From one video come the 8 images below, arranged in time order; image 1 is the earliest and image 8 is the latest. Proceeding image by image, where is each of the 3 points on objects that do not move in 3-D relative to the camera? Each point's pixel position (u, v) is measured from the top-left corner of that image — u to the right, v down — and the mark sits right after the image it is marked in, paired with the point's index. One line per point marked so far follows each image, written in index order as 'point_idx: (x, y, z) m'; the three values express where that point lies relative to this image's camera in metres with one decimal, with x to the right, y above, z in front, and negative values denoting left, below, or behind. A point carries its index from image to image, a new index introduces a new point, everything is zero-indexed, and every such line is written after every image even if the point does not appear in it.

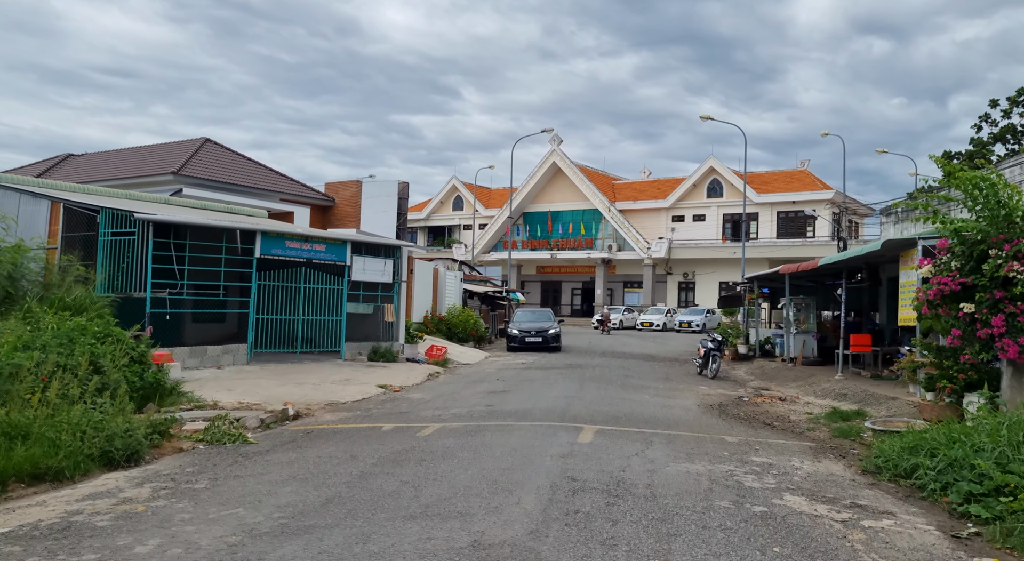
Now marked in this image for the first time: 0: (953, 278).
0: (+4.9, 0.0, +9.2) m
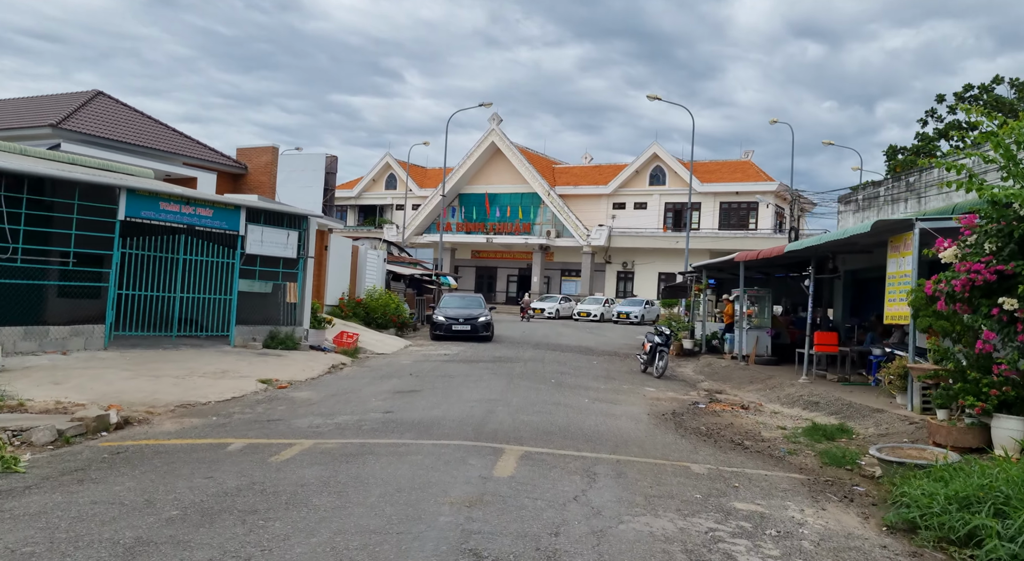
0: (+4.1, +0.1, +7.1) m
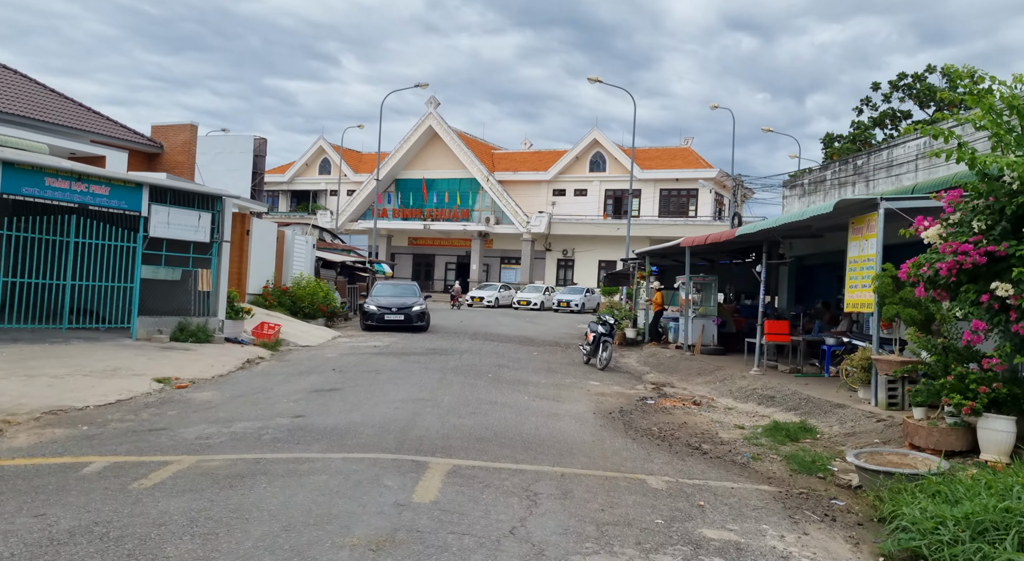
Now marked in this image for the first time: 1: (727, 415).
0: (+3.6, +0.3, +6.3) m
1: (+2.6, -1.6, +9.9) m
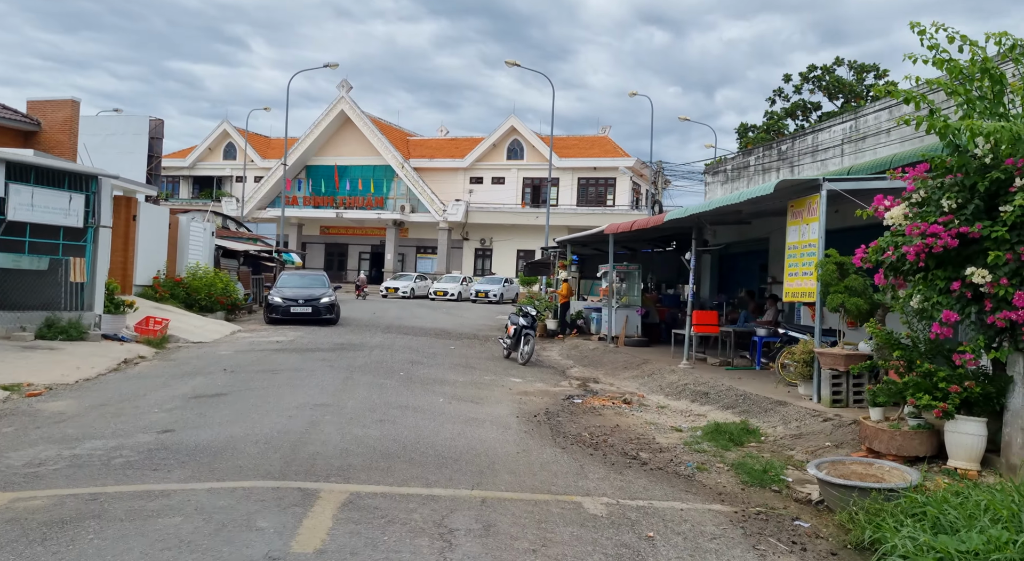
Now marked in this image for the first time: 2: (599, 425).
0: (+3.0, +0.4, +5.6) m
1: (+1.6, -1.5, +9.1) m
2: (+0.9, -1.4, +8.1) m
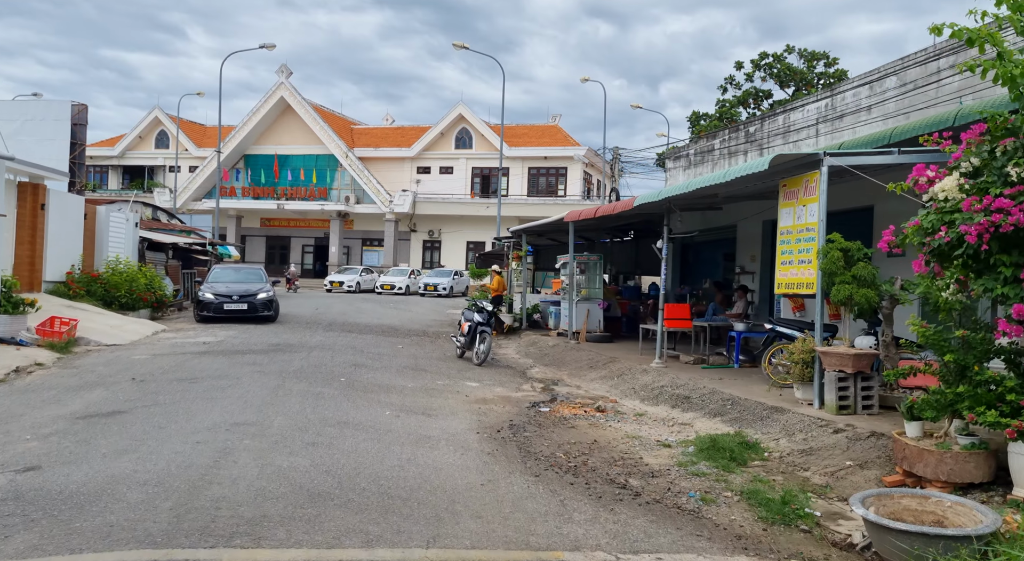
0: (+2.8, +0.4, +4.5) m
1: (+1.2, -1.4, +7.9) m
2: (+0.5, -1.4, +6.9) m
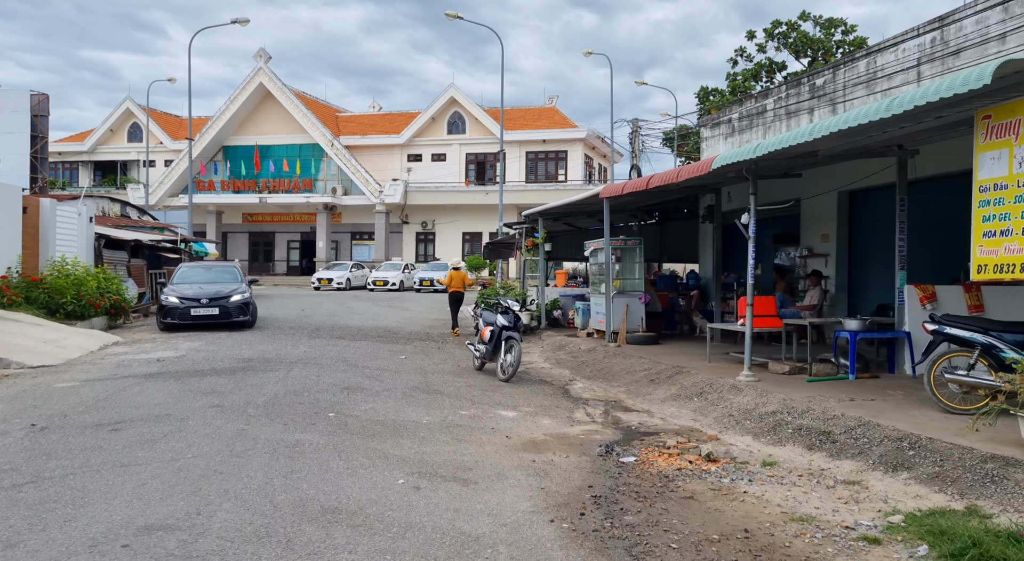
0: (+3.3, +0.5, +1.7) m
1: (+1.8, -1.3, +5.1) m
2: (+1.1, -1.3, +4.1) m
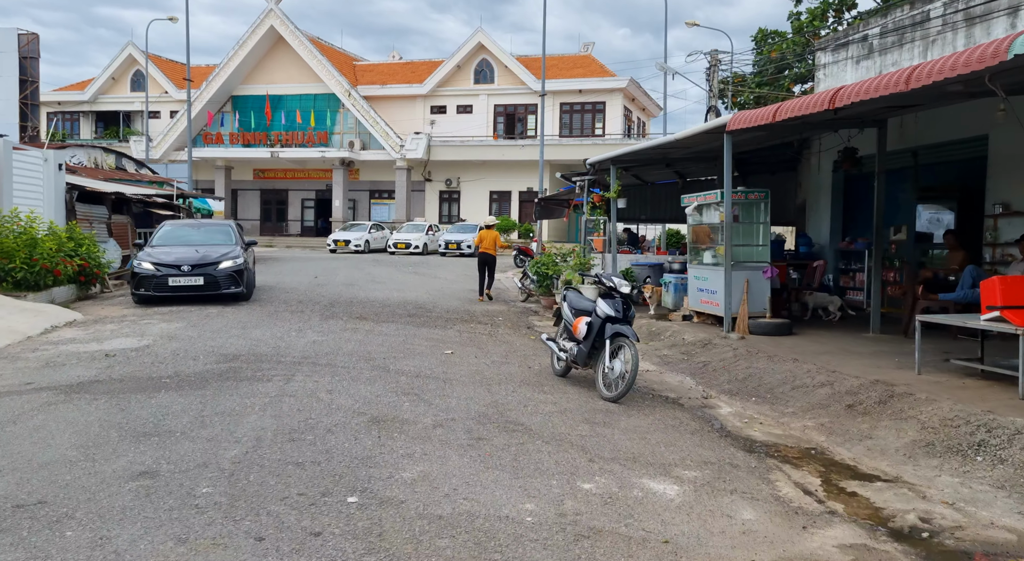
0: (+4.0, +0.4, -1.9) m
1: (+2.6, -1.3, +1.6) m
2: (+1.8, -1.3, +0.6) m
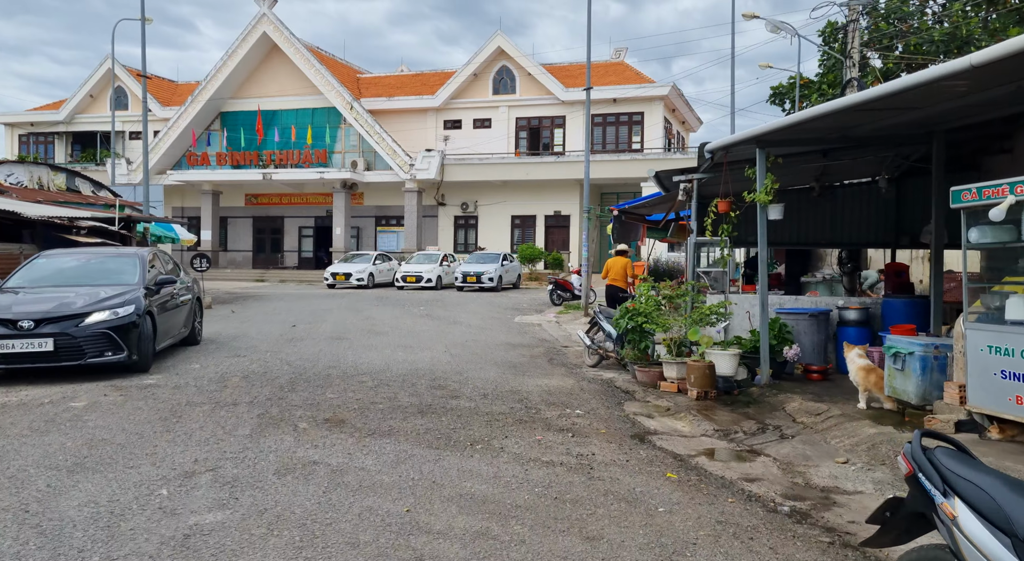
0: (+4.6, +0.4, -7.7) m
1: (+3.2, -1.5, -4.2) m
2: (+2.5, -1.5, -5.2) m
